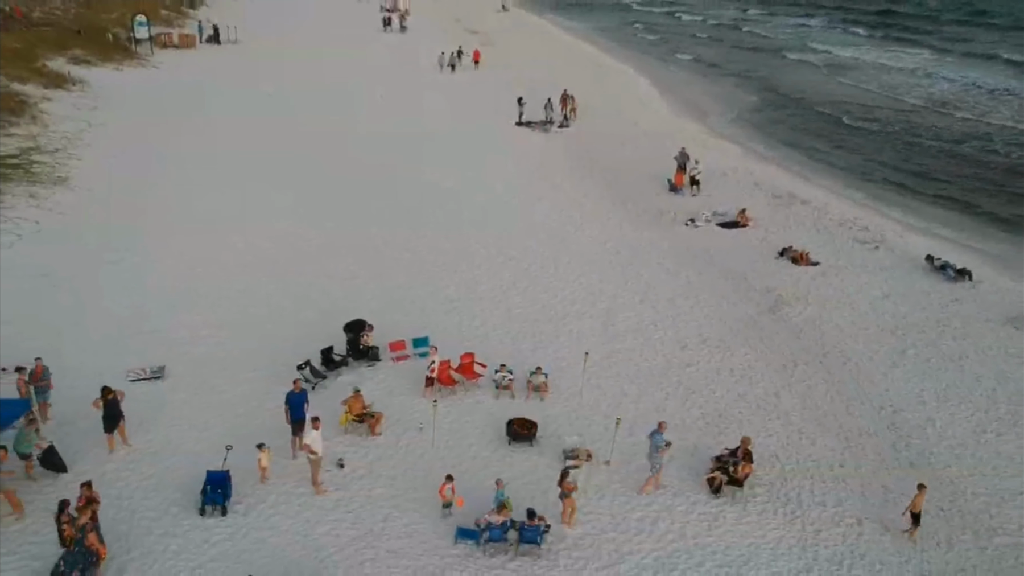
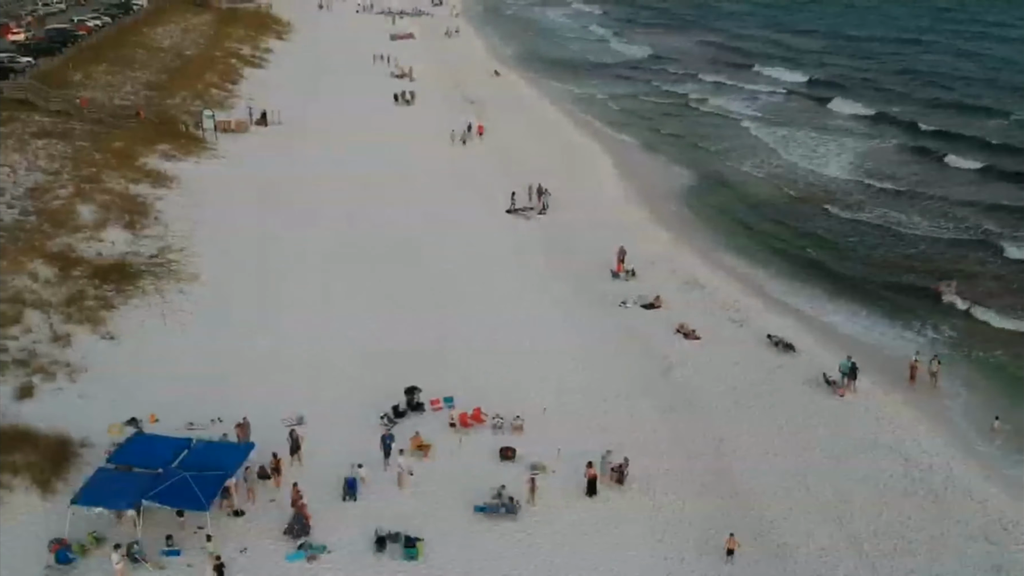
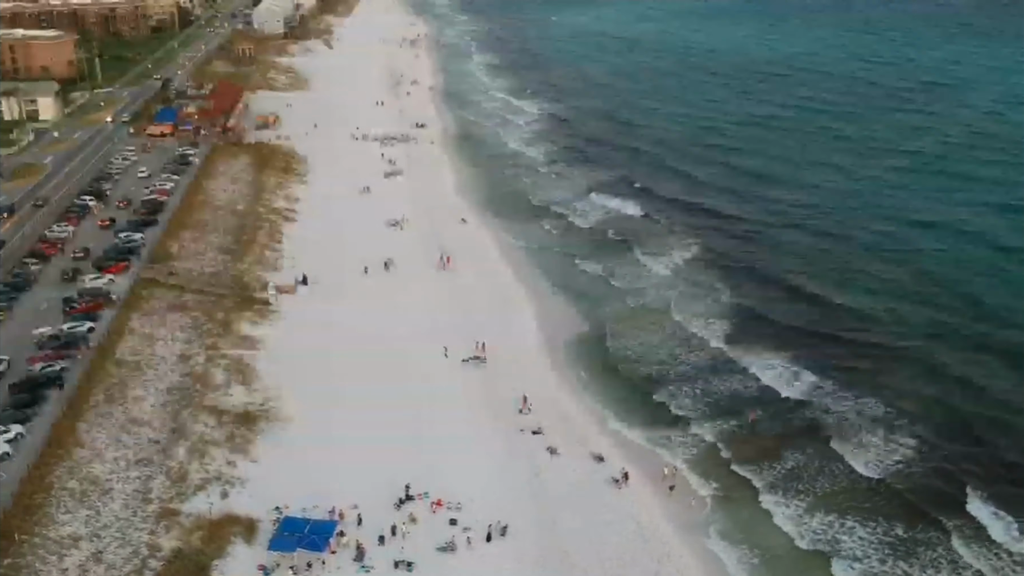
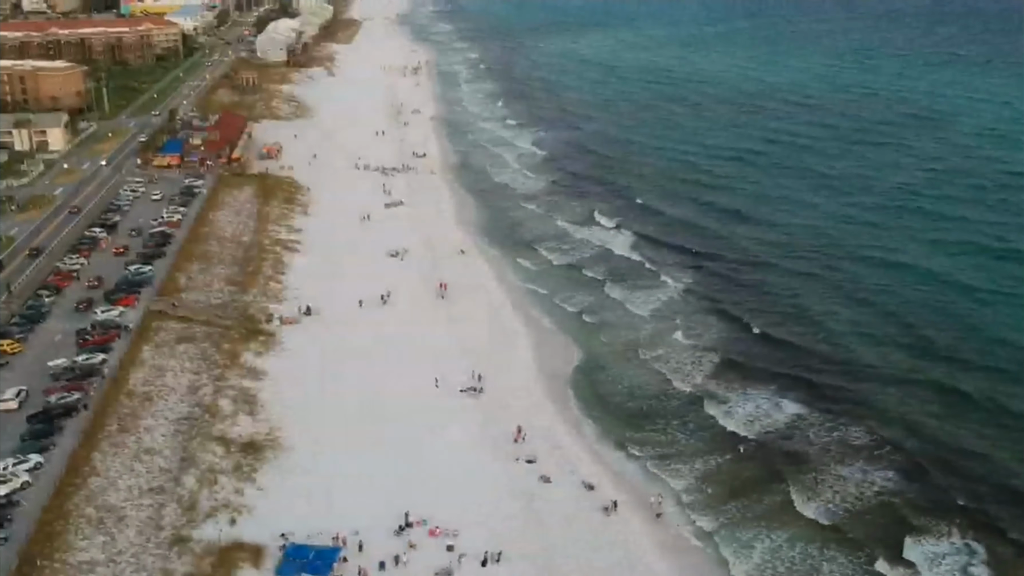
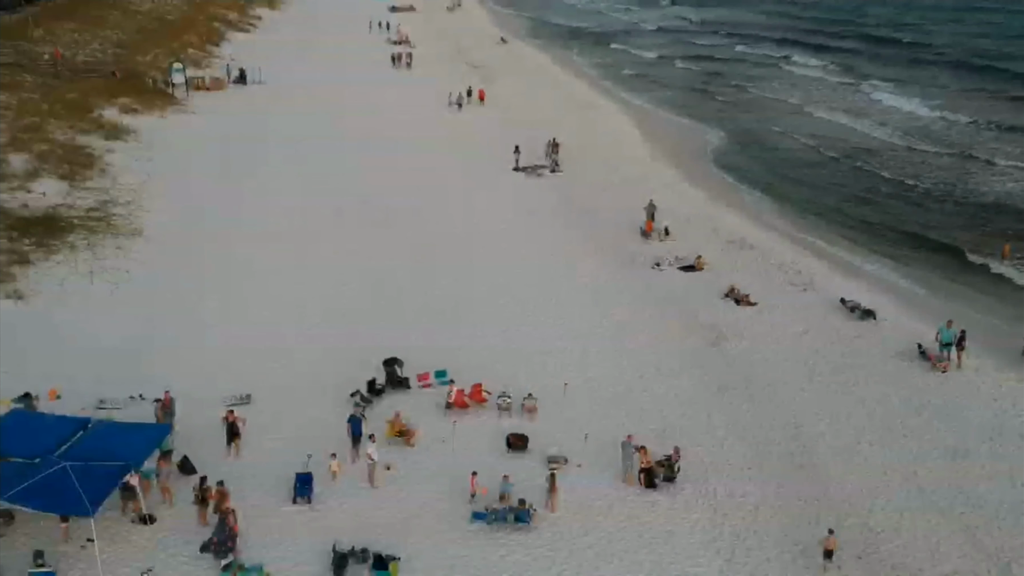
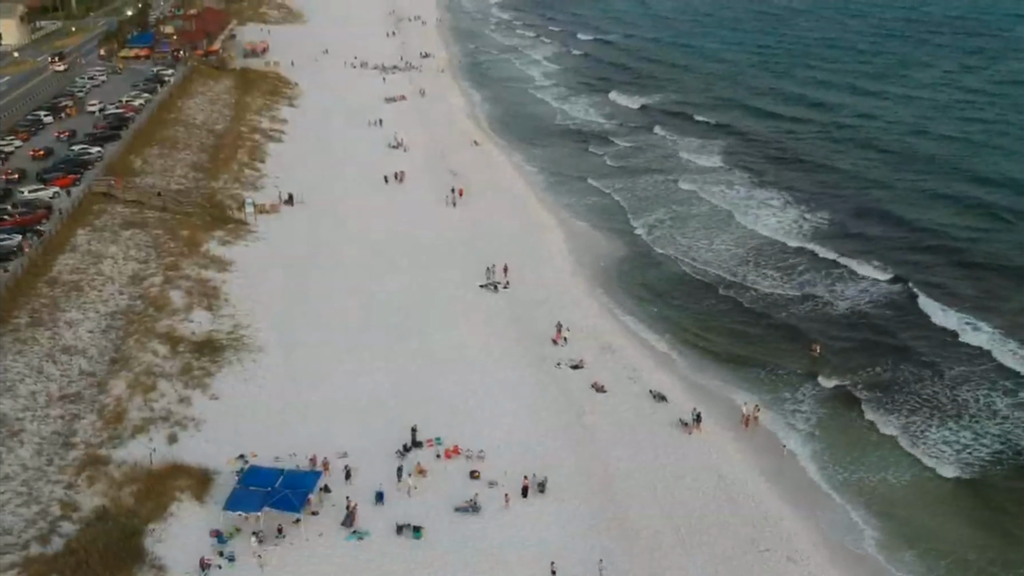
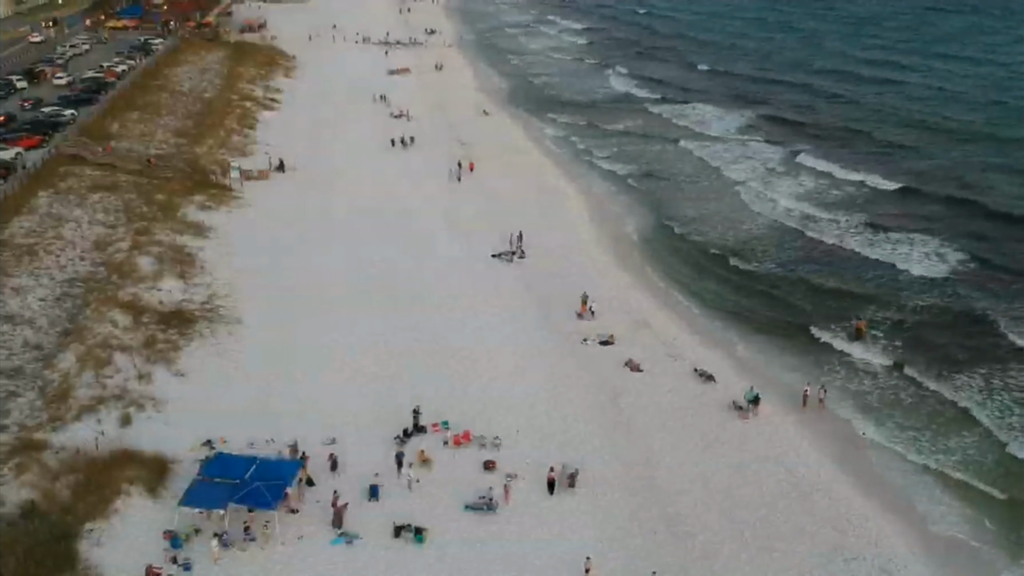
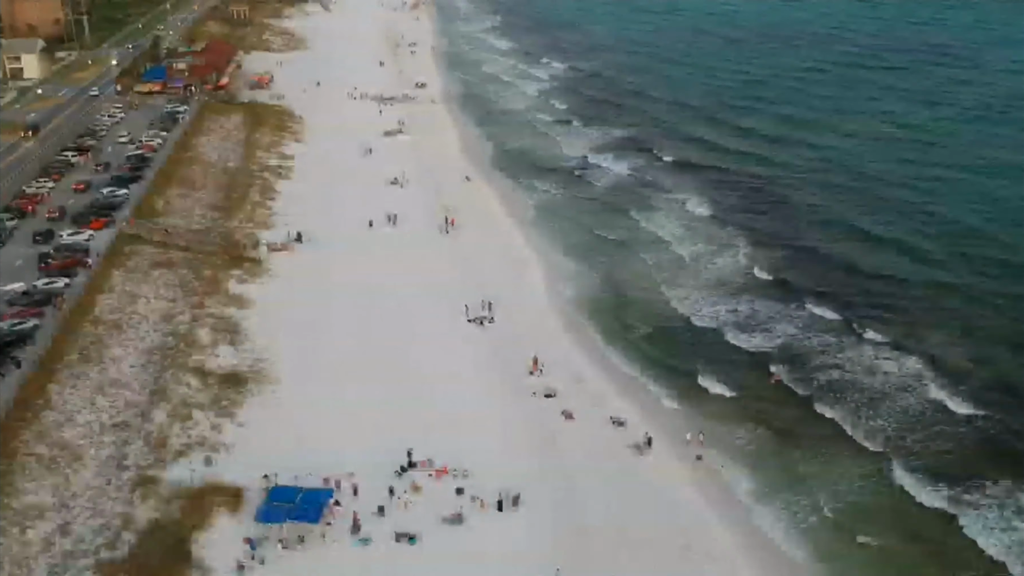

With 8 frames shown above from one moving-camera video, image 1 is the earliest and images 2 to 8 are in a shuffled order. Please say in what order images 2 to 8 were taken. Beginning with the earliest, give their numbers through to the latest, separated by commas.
5, 2, 7, 6, 8, 3, 4
